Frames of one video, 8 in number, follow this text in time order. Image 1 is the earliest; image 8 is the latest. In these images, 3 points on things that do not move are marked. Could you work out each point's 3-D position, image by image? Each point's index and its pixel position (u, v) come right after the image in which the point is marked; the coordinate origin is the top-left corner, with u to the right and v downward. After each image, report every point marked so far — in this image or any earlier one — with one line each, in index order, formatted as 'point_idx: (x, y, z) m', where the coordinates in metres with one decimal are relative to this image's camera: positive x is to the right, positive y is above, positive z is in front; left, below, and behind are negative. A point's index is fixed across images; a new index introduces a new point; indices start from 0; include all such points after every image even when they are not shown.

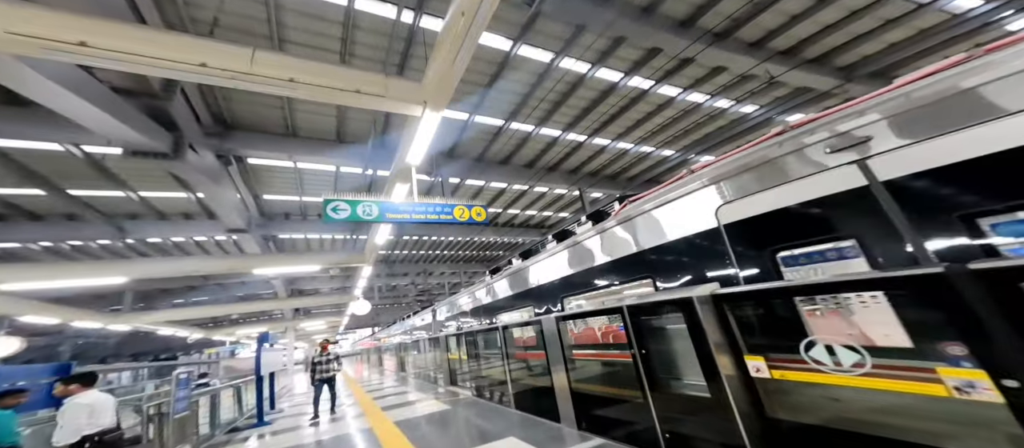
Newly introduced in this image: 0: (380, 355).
0: (-6.2, -6.3, +15.9) m
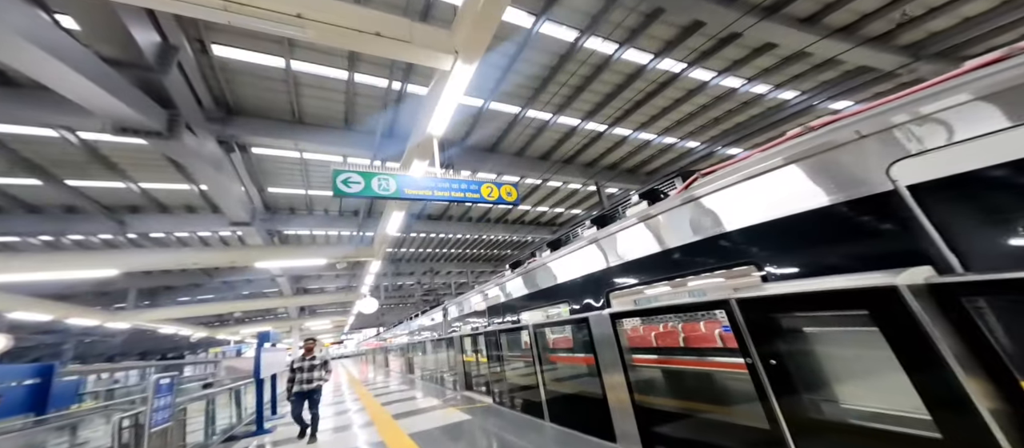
0: (-5.8, -6.2, +15.6) m
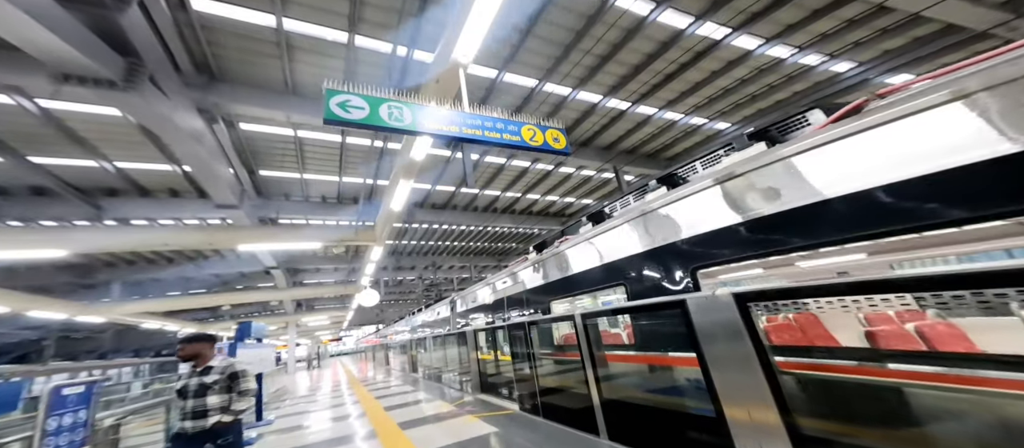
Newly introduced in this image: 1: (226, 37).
0: (-5.7, -5.9, +15.2) m
1: (-2.8, +1.8, +3.2) m
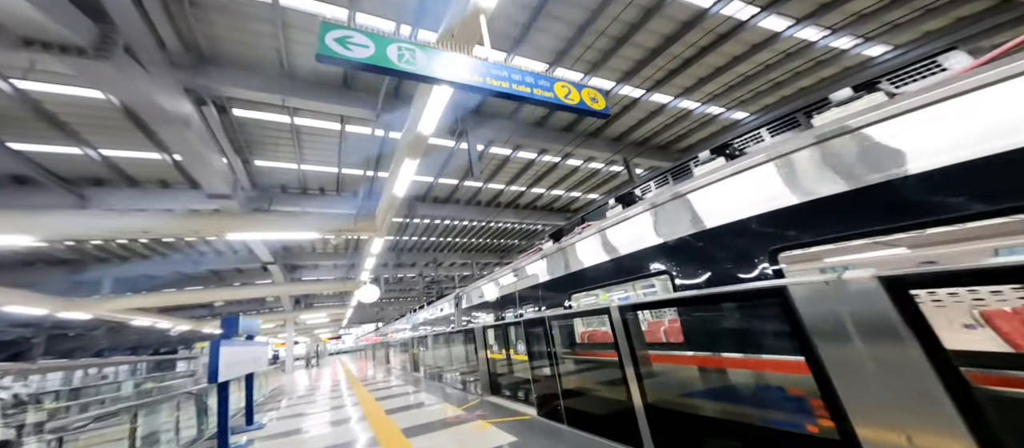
0: (-5.6, -5.8, +15.0) m
1: (-2.7, +1.9, +3.0) m
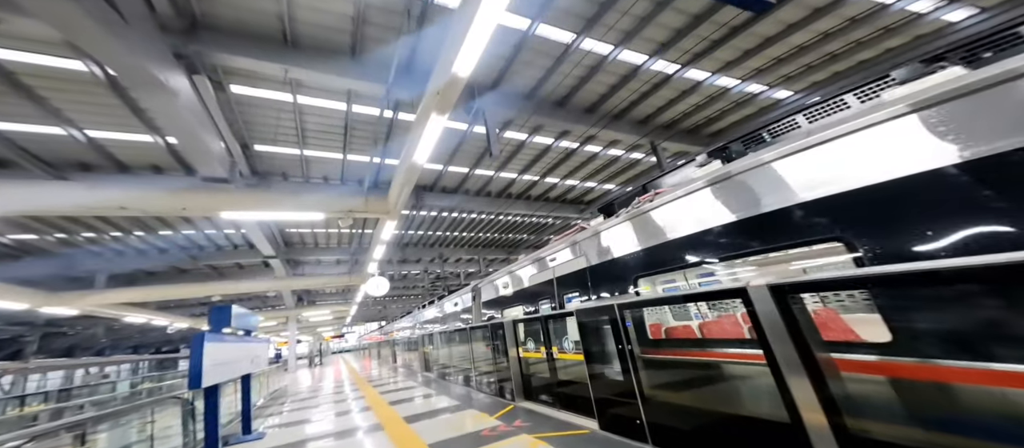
0: (-5.3, -5.6, +14.7) m
1: (-2.4, +2.1, +2.6) m
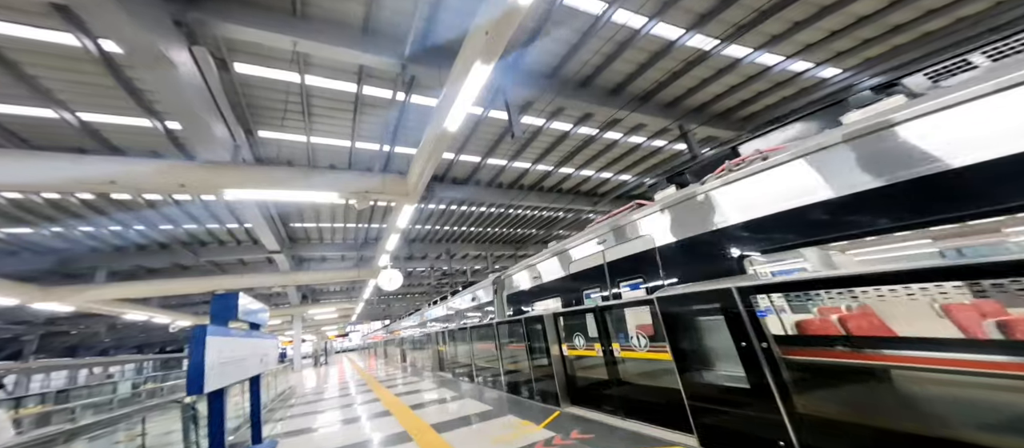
0: (-5.0, -5.4, +14.5) m
1: (-2.2, +2.2, +2.3) m
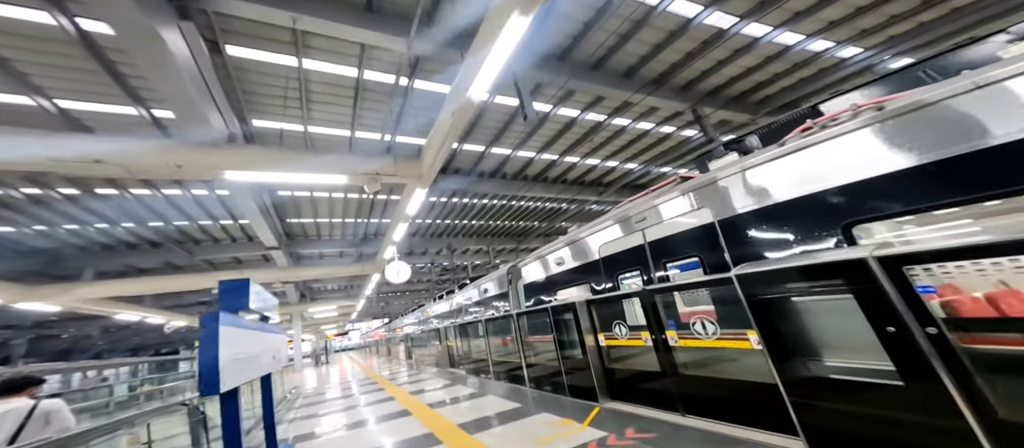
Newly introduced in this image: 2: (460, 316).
0: (-4.9, -5.2, +14.3) m
1: (-2.0, +2.2, +2.1) m
2: (-1.3, -2.2, +7.9) m
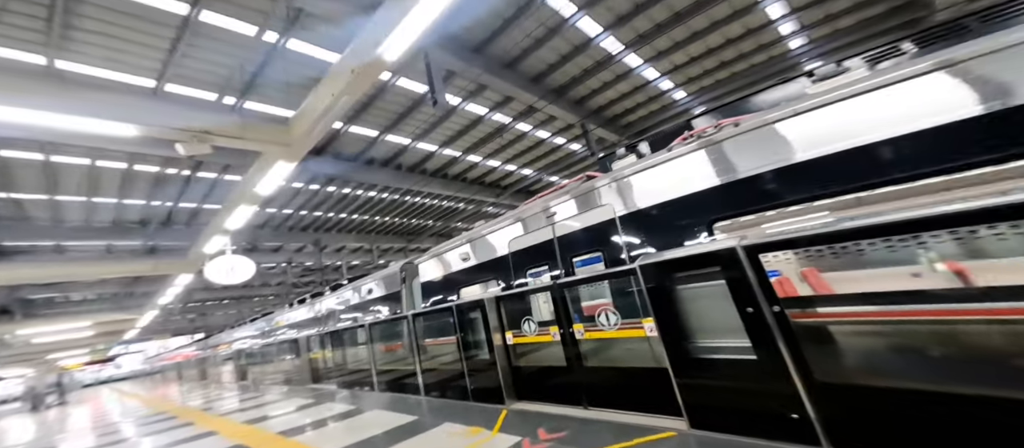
0: (-9.3, -4.9, +11.8) m
1: (-2.4, +2.4, +1.3) m
2: (-3.8, -2.1, +6.9) m
